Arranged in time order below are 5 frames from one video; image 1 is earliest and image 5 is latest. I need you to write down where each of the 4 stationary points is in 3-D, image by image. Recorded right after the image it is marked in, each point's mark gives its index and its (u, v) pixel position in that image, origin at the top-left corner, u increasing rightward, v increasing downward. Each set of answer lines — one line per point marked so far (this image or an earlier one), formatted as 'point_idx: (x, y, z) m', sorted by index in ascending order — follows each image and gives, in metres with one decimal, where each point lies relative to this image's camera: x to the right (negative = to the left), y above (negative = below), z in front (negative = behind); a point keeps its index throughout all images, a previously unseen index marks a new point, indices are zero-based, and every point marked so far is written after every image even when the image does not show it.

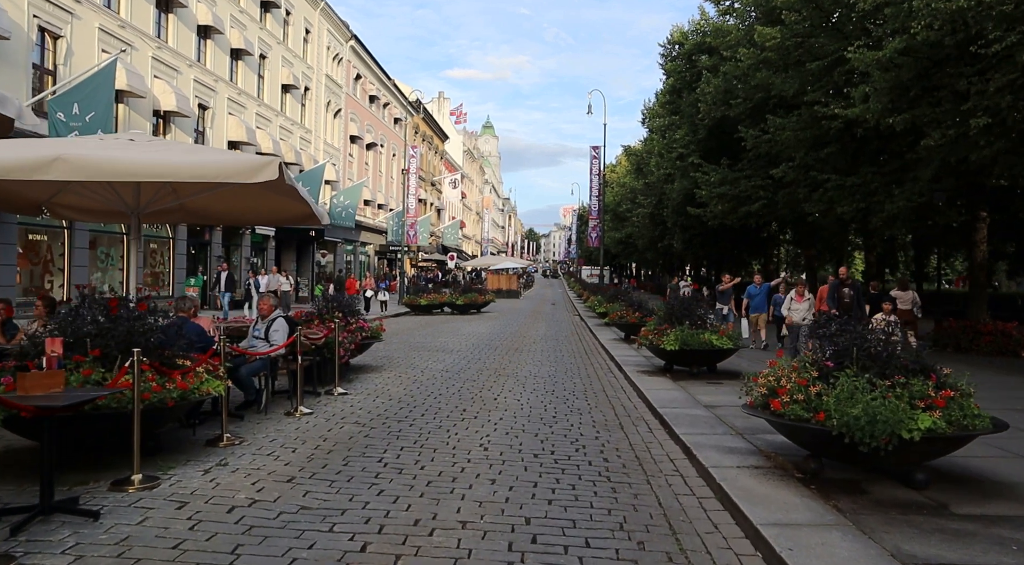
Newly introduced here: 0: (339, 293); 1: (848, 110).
0: (-3.0, -0.2, +12.4) m
1: (+7.4, +3.8, +15.5) m
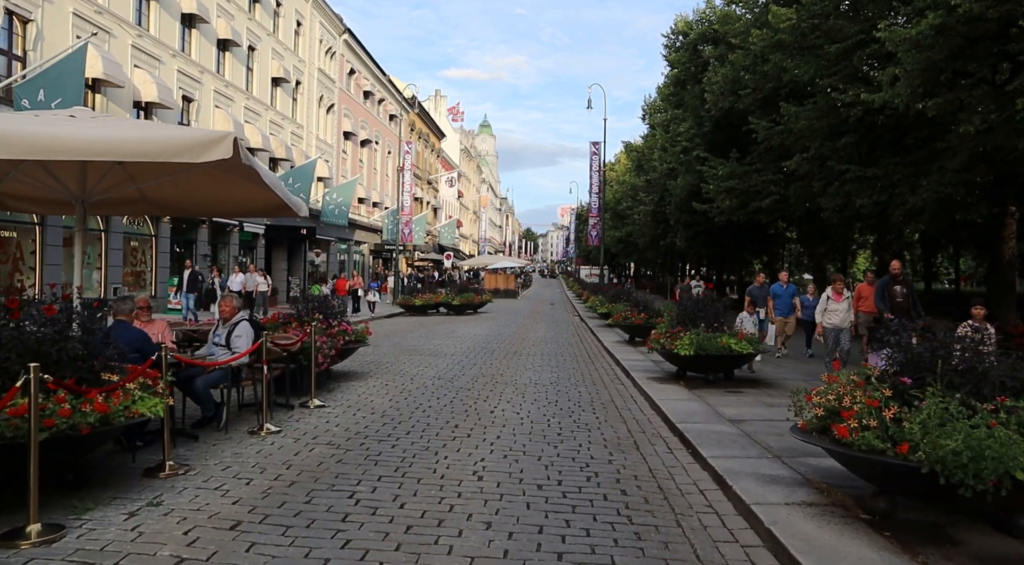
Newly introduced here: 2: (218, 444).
0: (-3.0, -0.2, +11.2) m
1: (+7.3, +3.8, +14.4) m
2: (-2.9, -1.6, +6.9) m
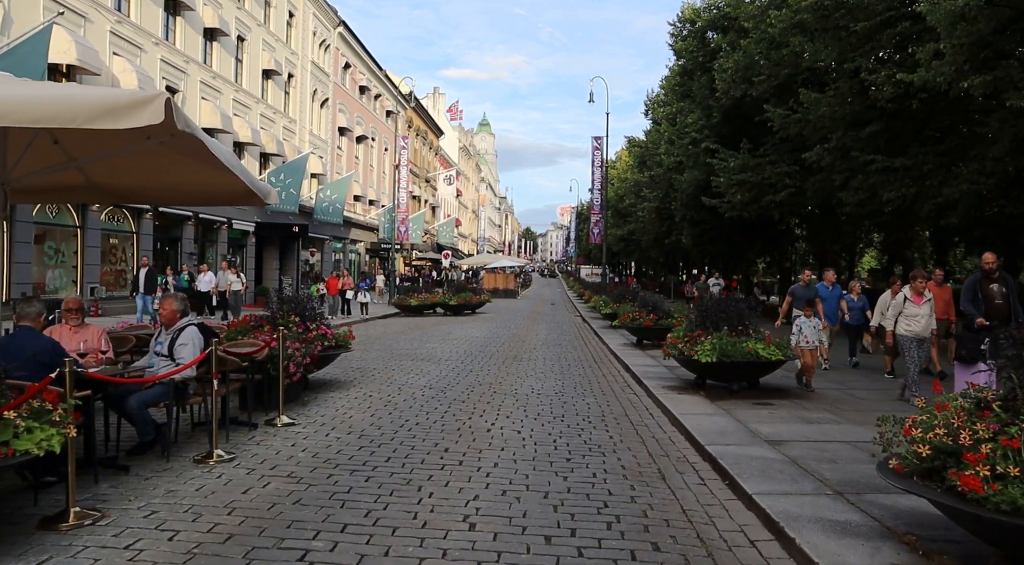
0: (-3.0, -0.1, +9.9) m
1: (+7.3, +3.8, +13.2) m
2: (-2.9, -1.5, +5.7) m
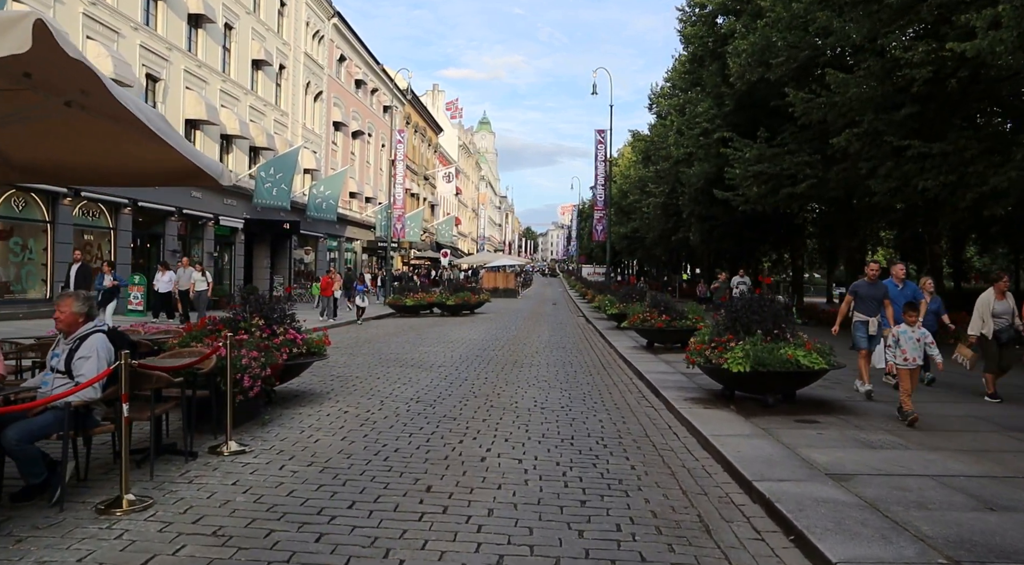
0: (-3.0, -0.1, +8.5) m
1: (+7.3, +3.9, +11.7) m
2: (-2.9, -1.5, +4.2) m
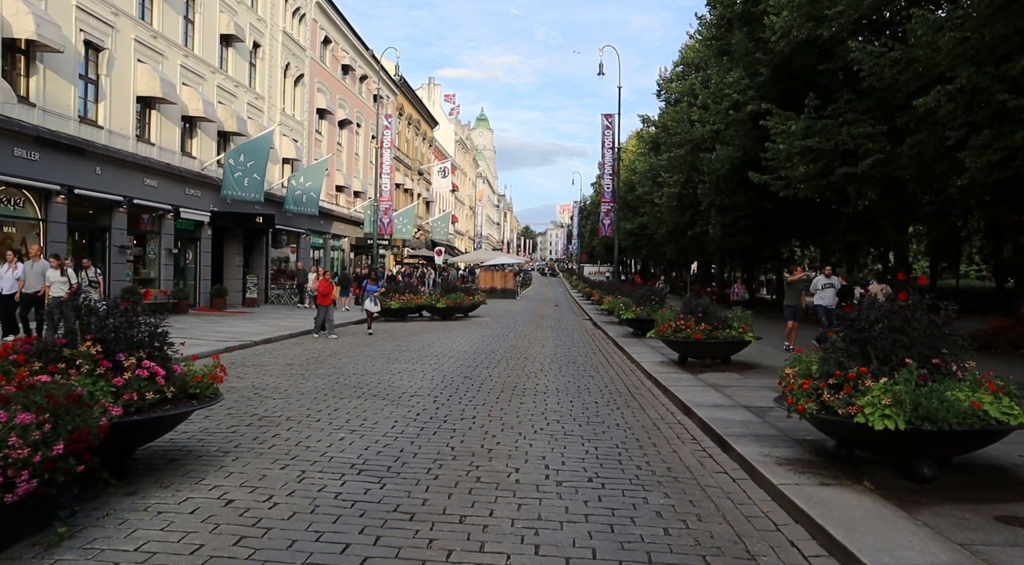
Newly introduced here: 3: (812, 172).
0: (-3.0, -0.1, +5.1) m
1: (+7.3, +3.9, +8.3) m
2: (-2.9, -1.5, +0.8) m
3: (+7.1, +2.5, +16.6) m
